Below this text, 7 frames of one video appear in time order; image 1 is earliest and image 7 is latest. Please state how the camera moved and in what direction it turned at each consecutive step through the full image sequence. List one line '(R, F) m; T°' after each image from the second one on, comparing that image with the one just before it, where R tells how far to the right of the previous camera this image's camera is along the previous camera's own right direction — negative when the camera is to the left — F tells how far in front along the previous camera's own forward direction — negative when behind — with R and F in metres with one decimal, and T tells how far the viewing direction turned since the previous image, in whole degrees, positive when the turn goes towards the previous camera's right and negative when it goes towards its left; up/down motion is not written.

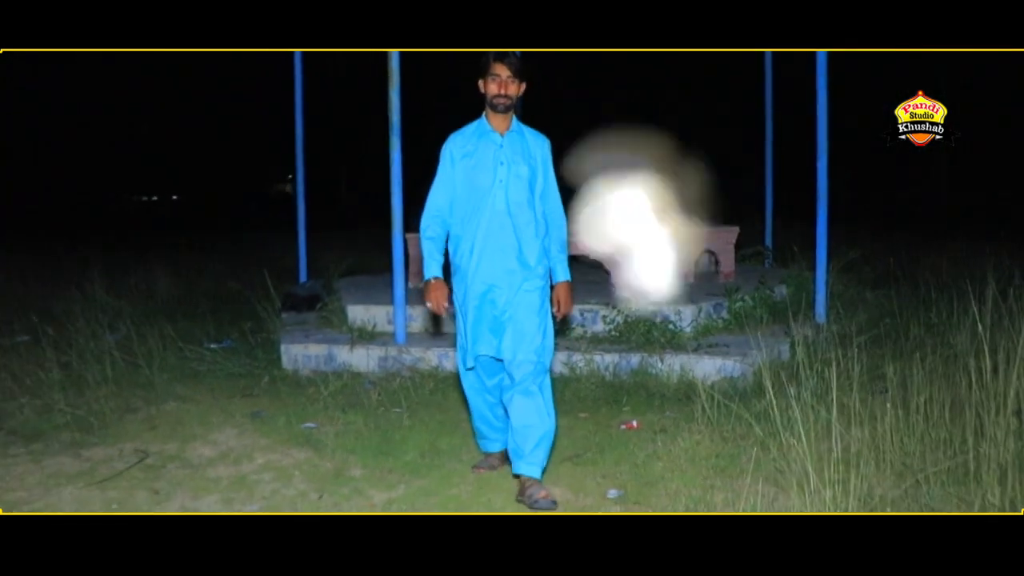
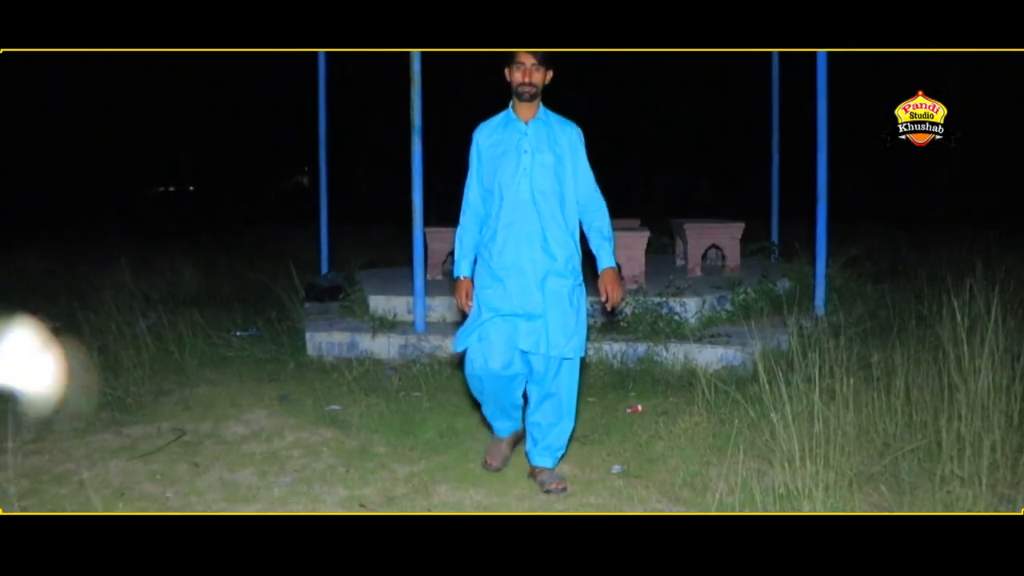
(0.0, -0.3) m; -1°
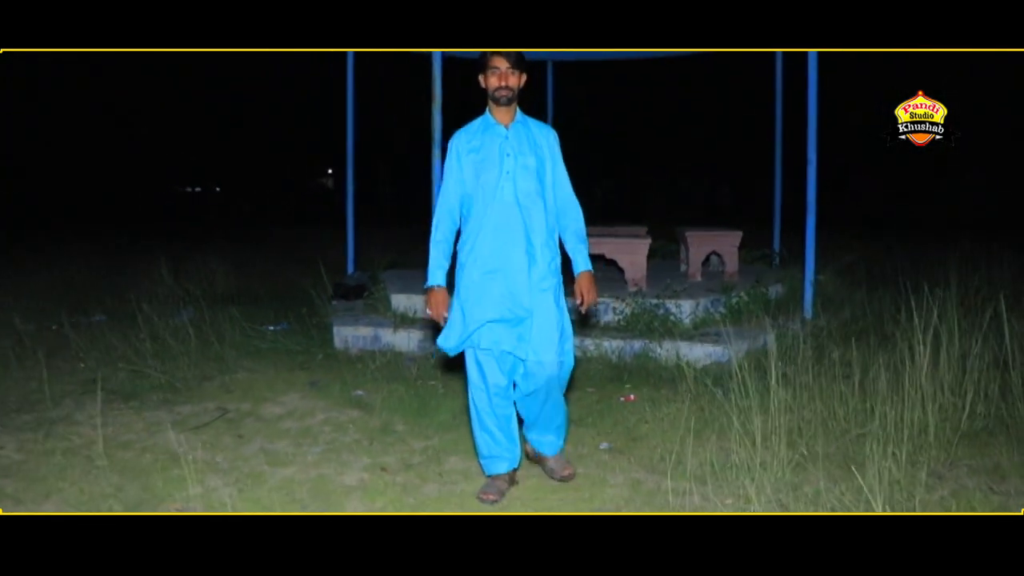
(+0.1, -0.6) m; -1°
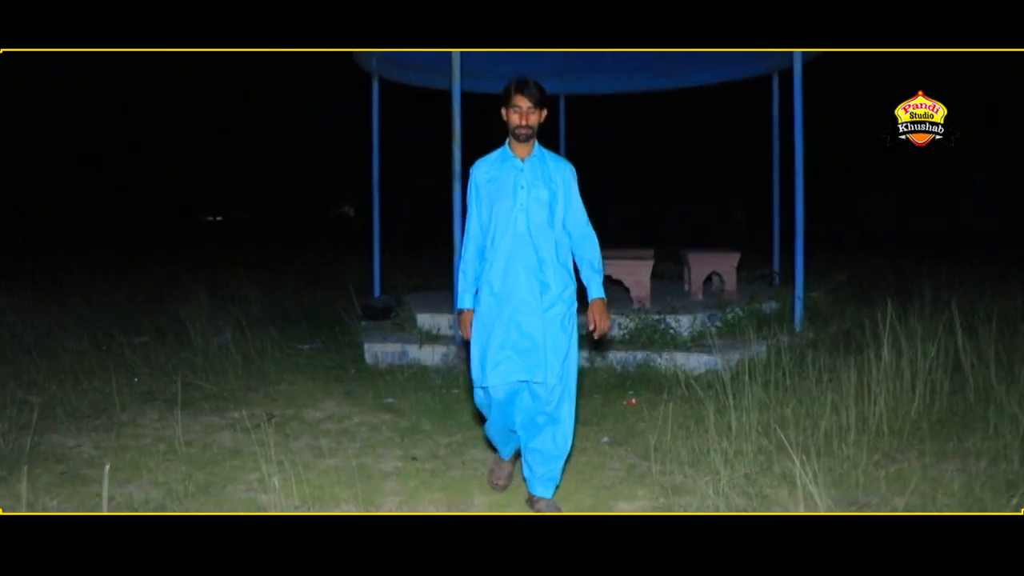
(0.0, -0.7) m; -1°
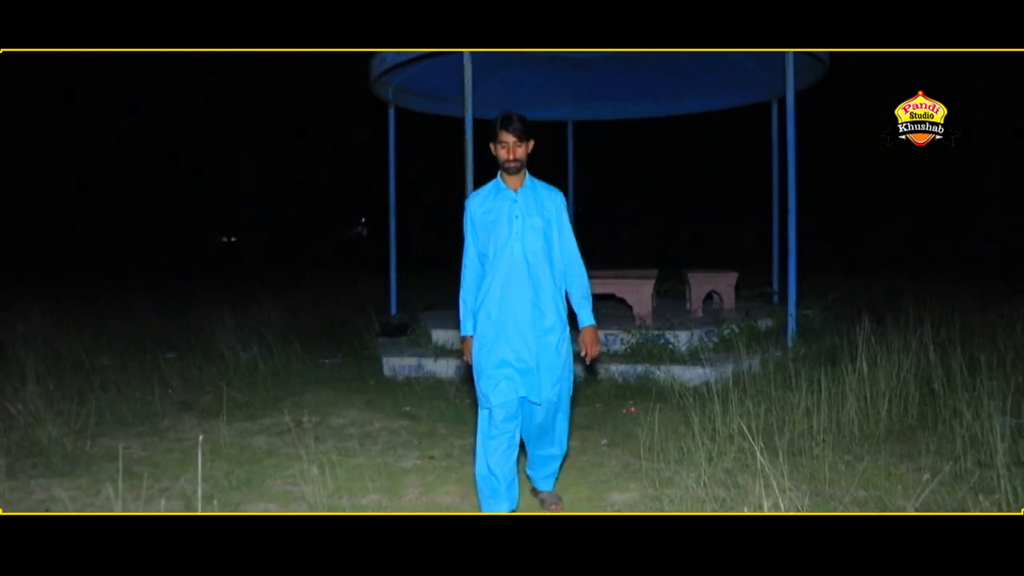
(0.0, -0.5) m; -1°
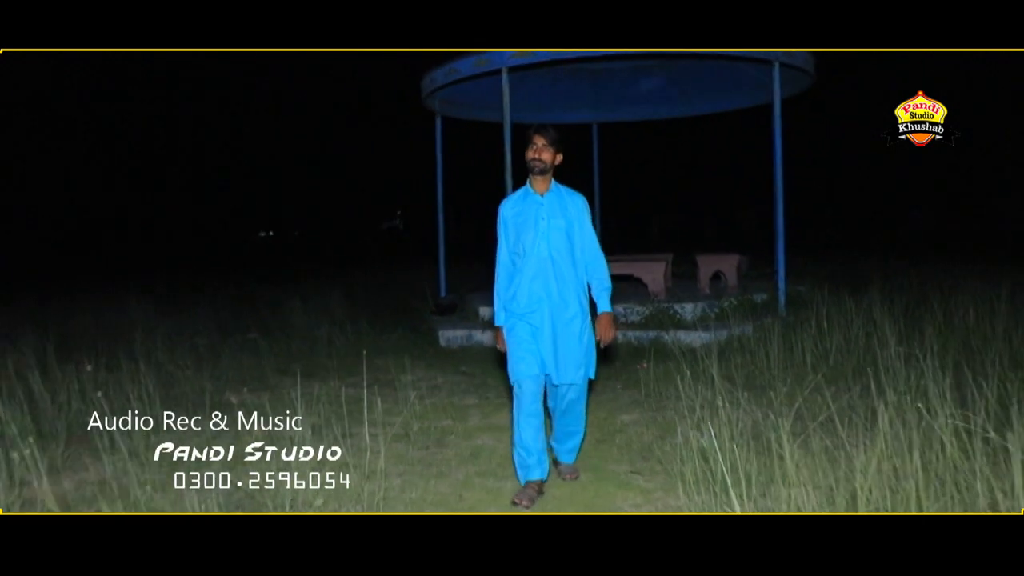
(0.0, -1.6) m; -2°
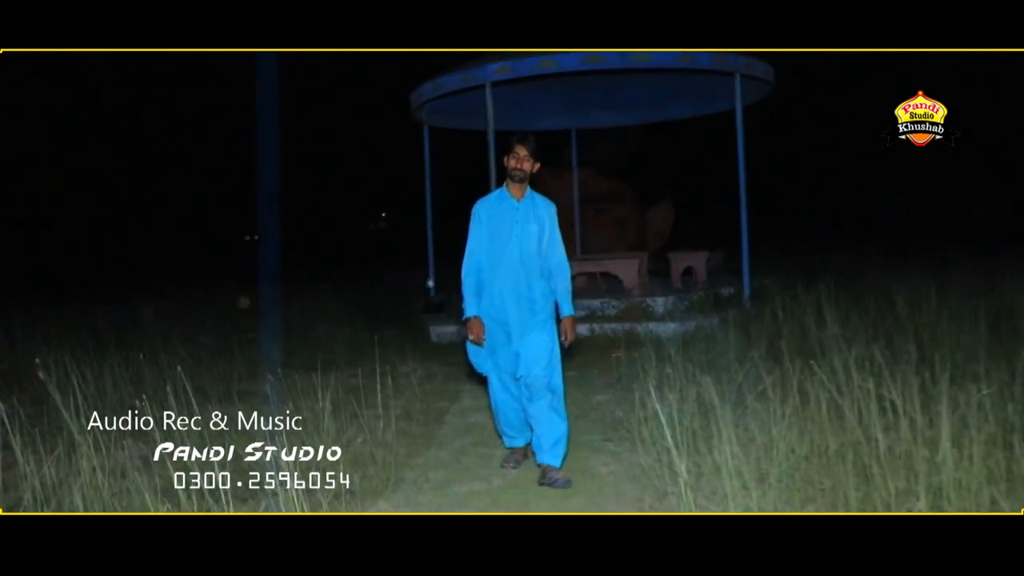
(0.0, -0.8) m; +1°
